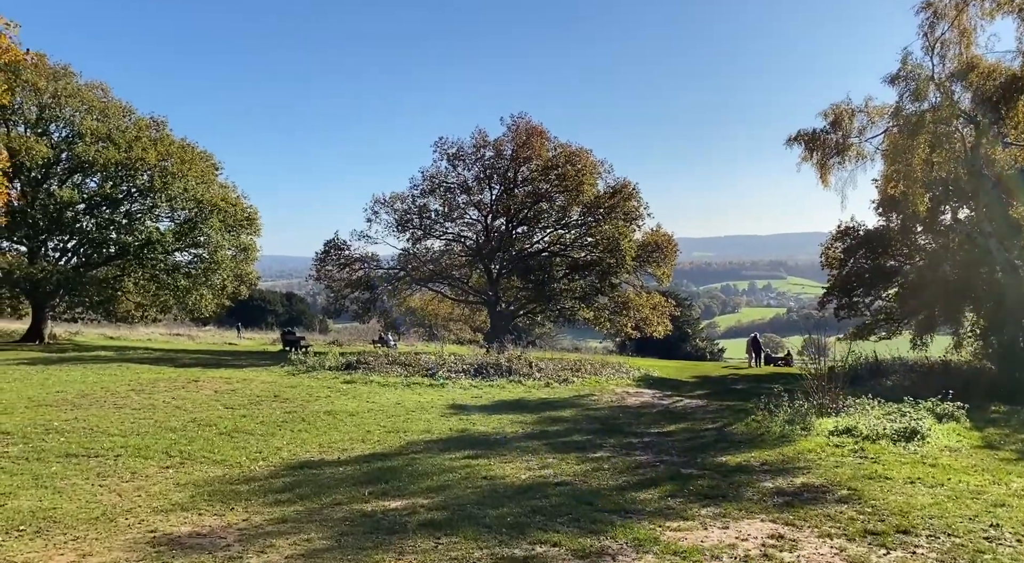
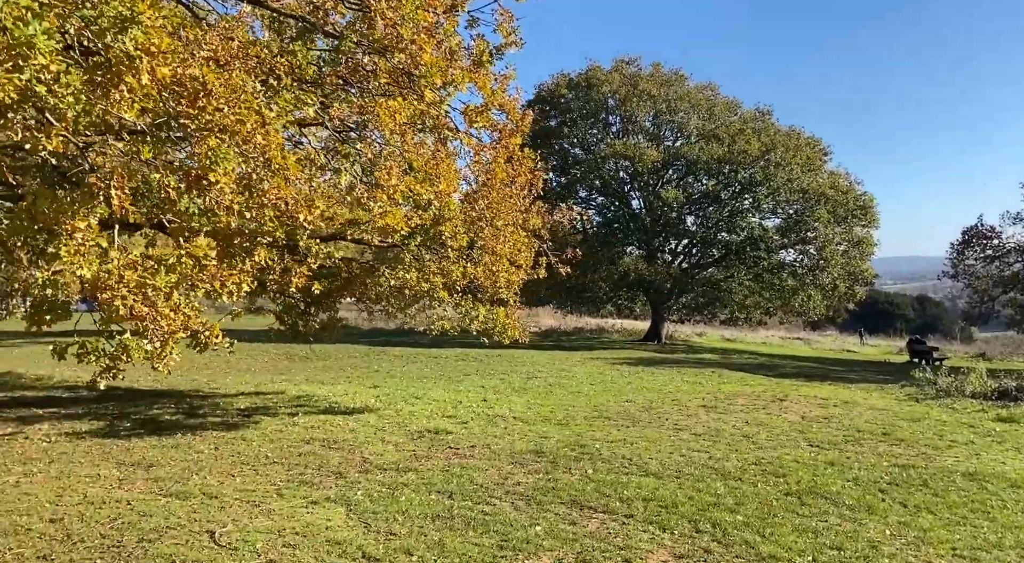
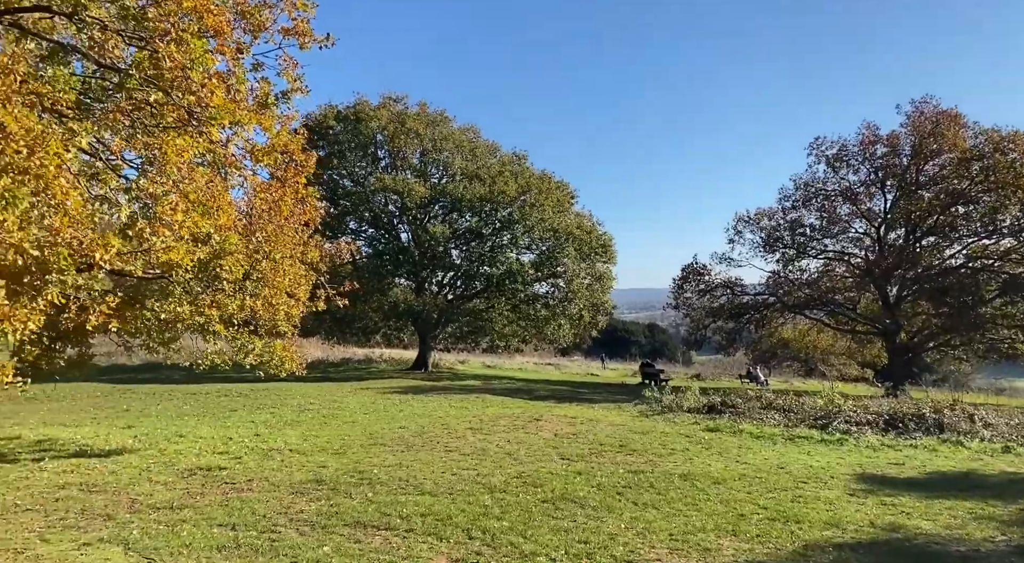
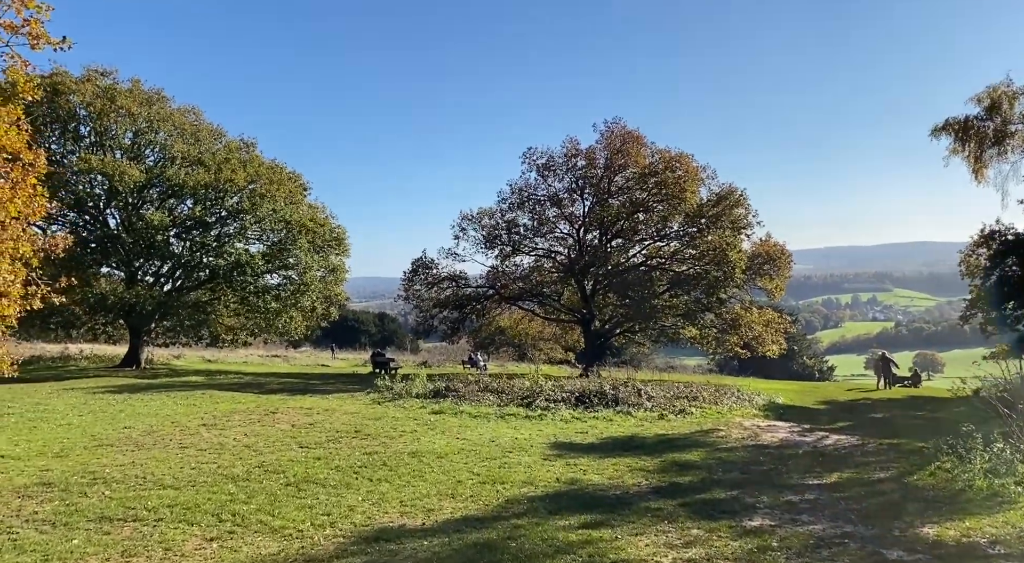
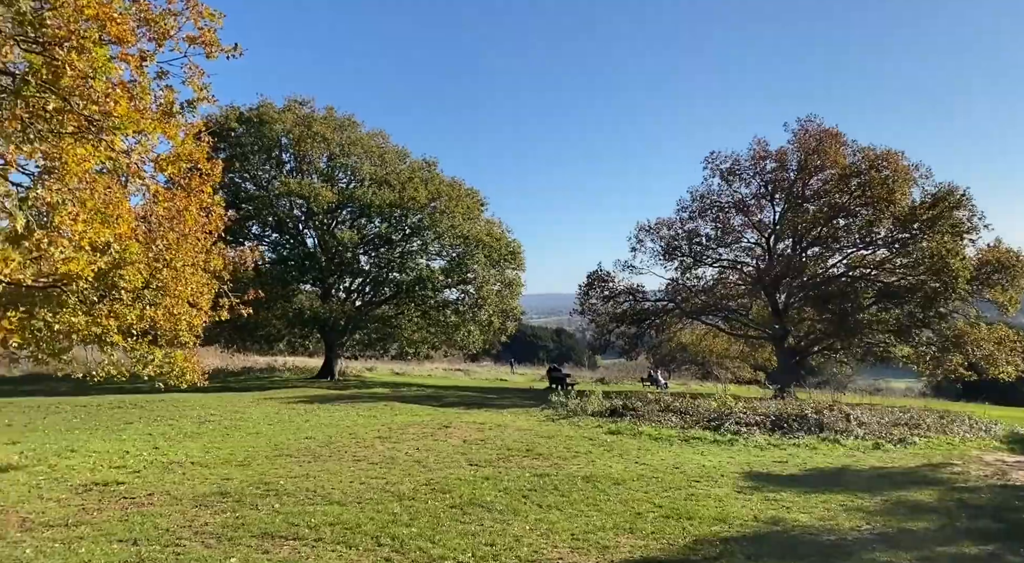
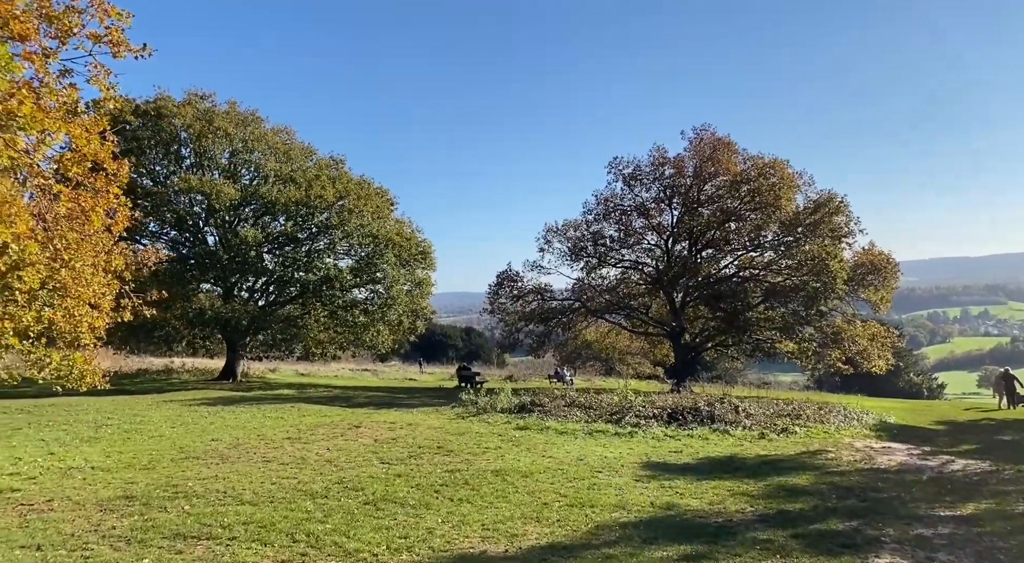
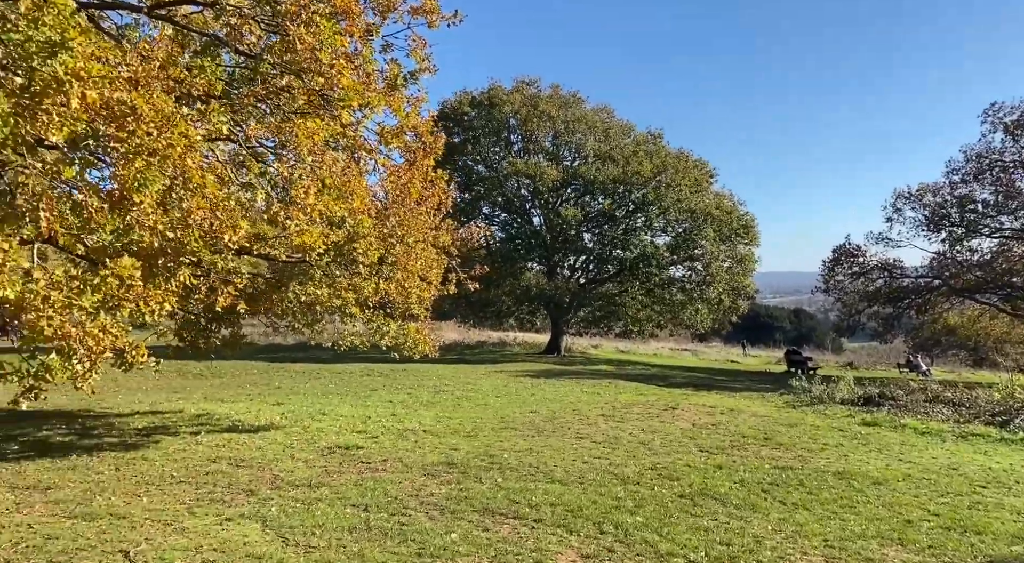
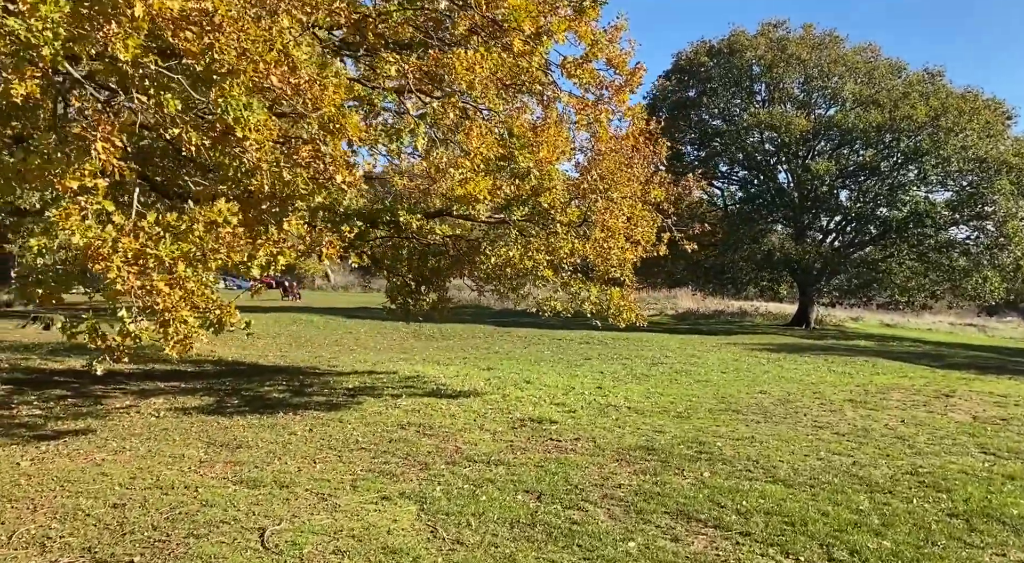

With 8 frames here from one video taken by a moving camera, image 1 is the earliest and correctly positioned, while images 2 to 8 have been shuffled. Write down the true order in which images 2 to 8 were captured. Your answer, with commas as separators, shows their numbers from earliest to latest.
4, 6, 5, 3, 7, 2, 8
